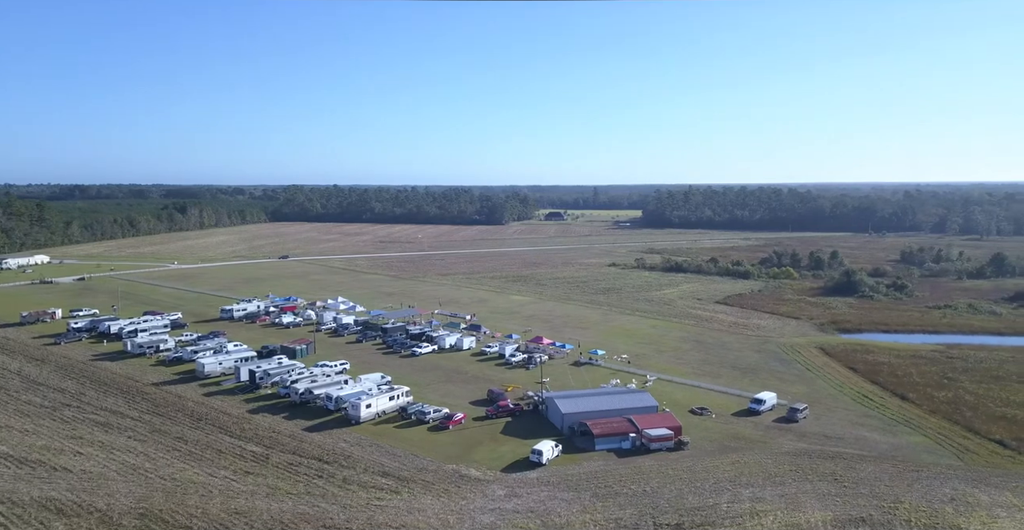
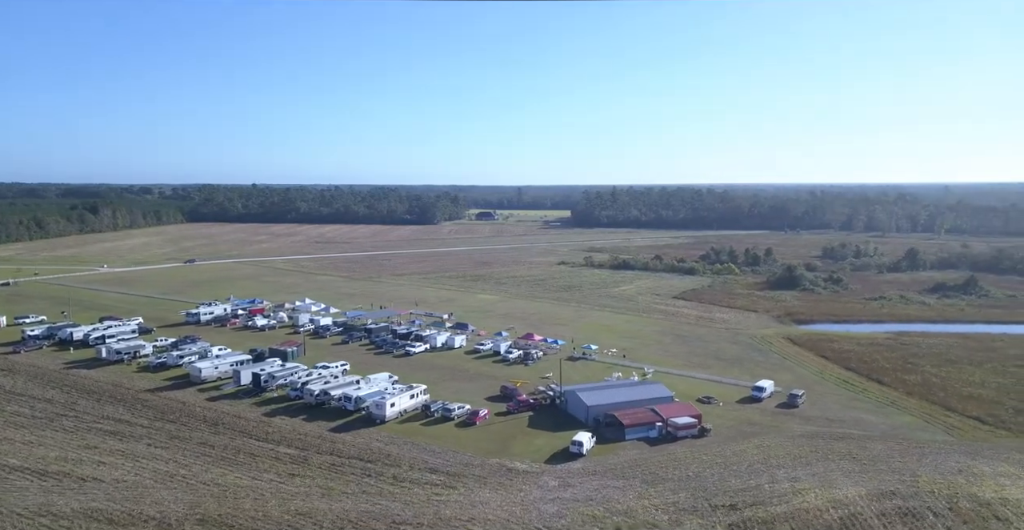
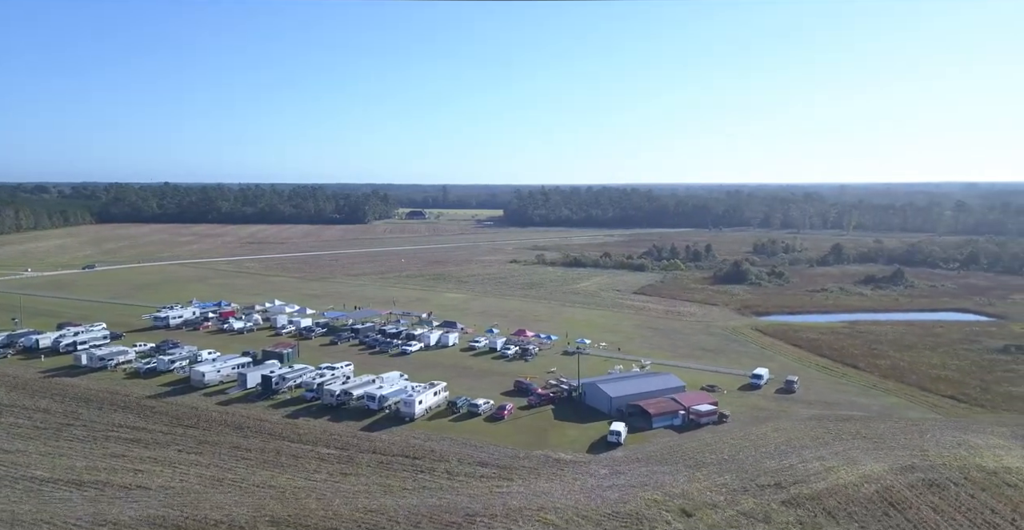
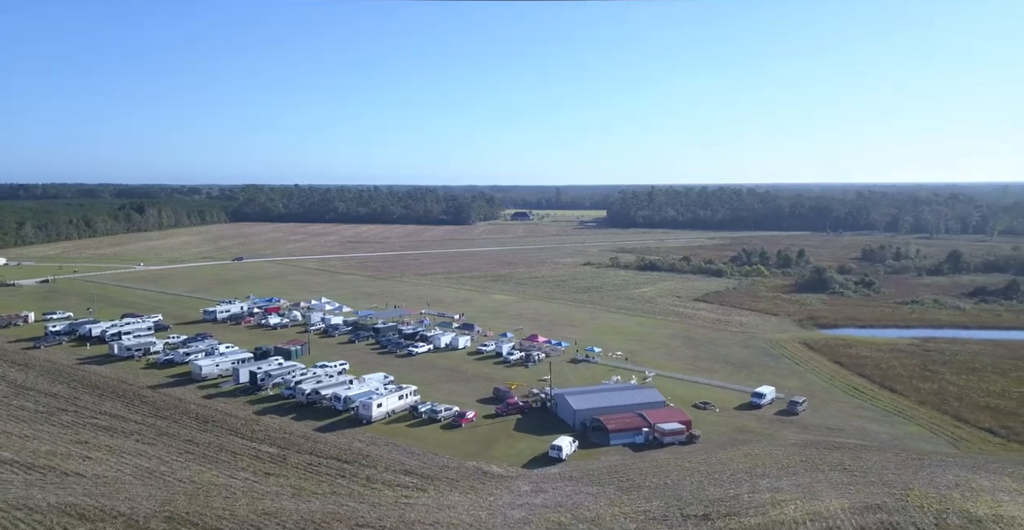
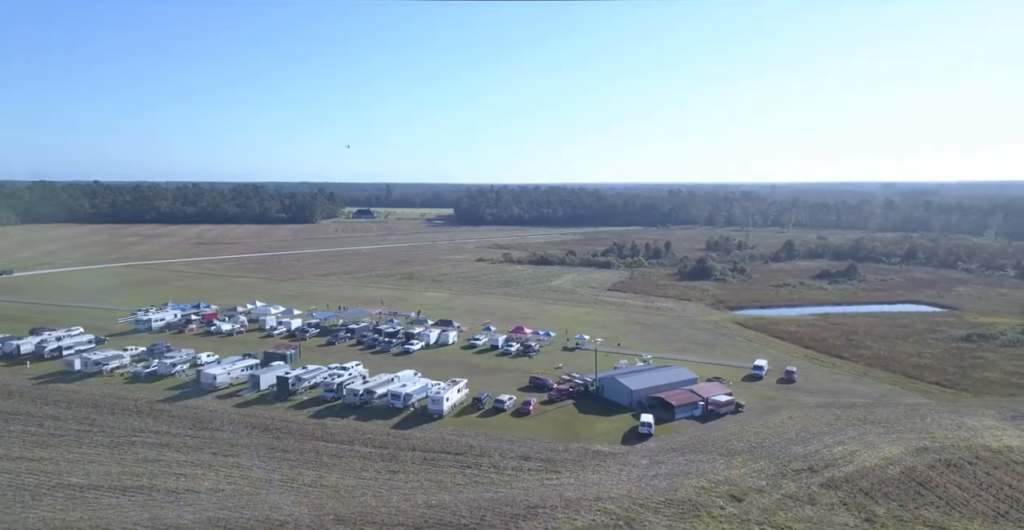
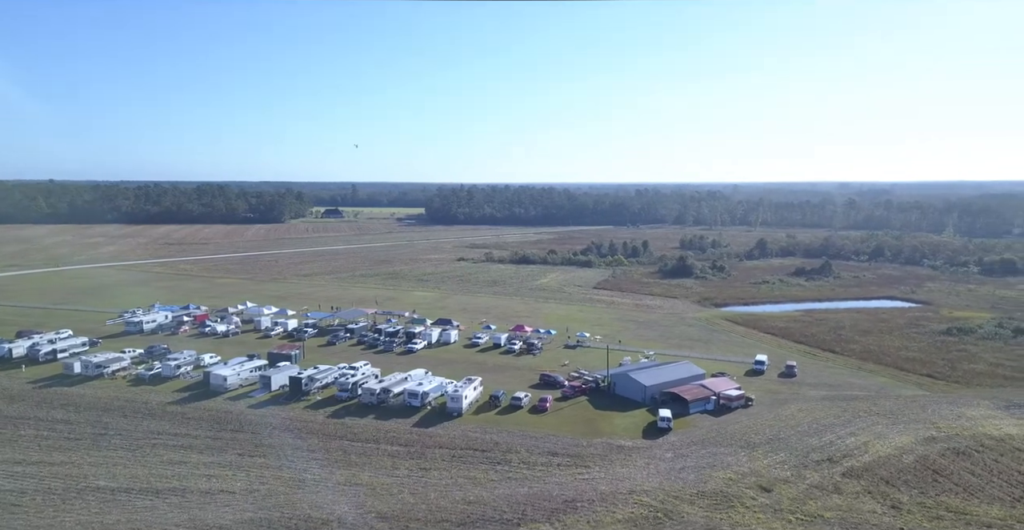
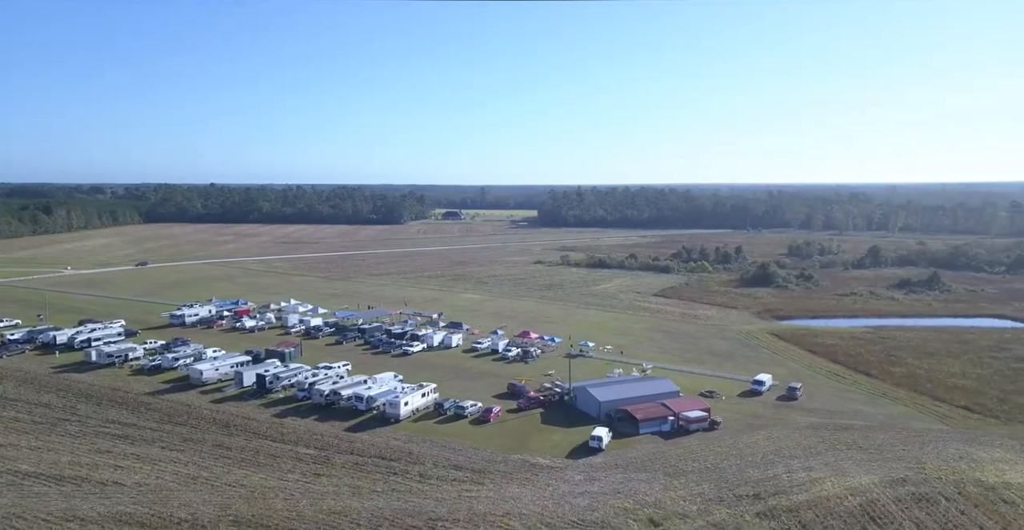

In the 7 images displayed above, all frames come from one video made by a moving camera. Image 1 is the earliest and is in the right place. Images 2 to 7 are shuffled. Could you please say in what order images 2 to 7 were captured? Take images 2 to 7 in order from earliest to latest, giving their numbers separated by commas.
4, 2, 7, 3, 5, 6
